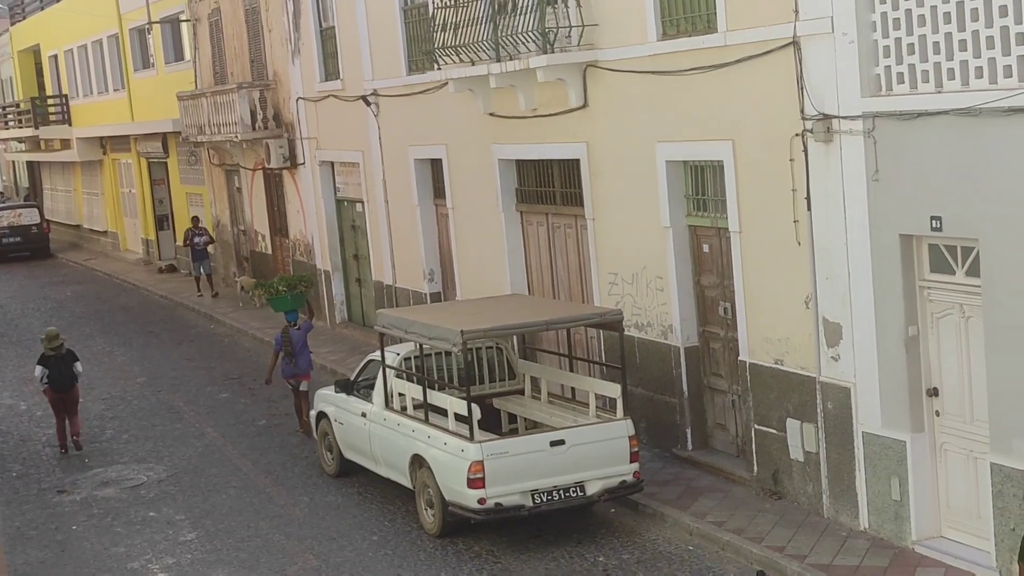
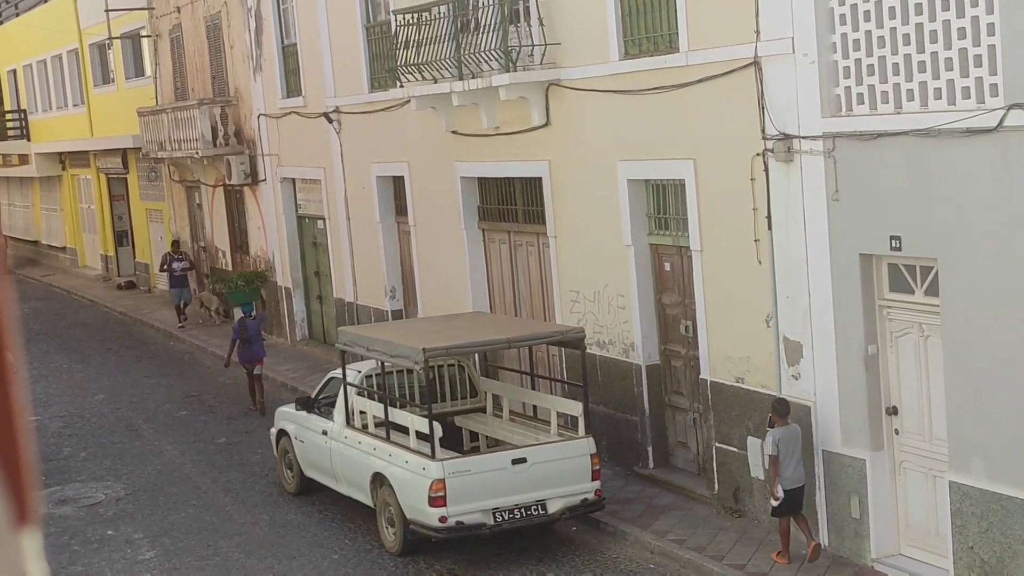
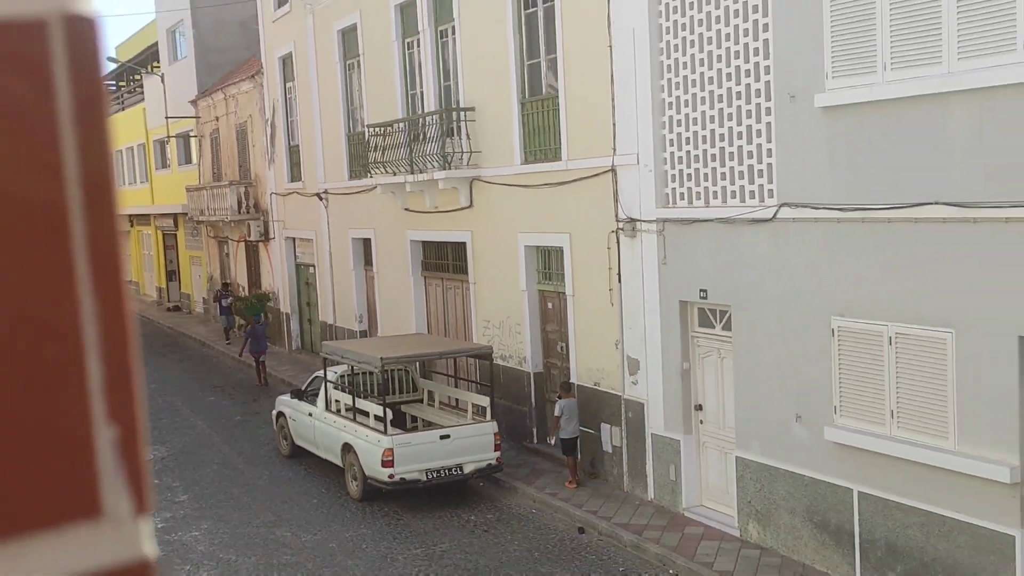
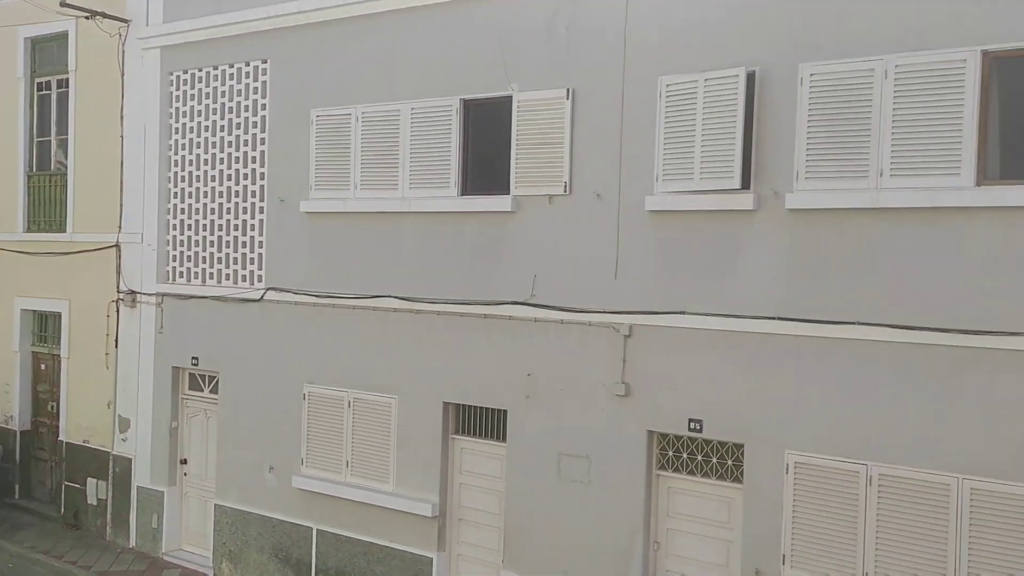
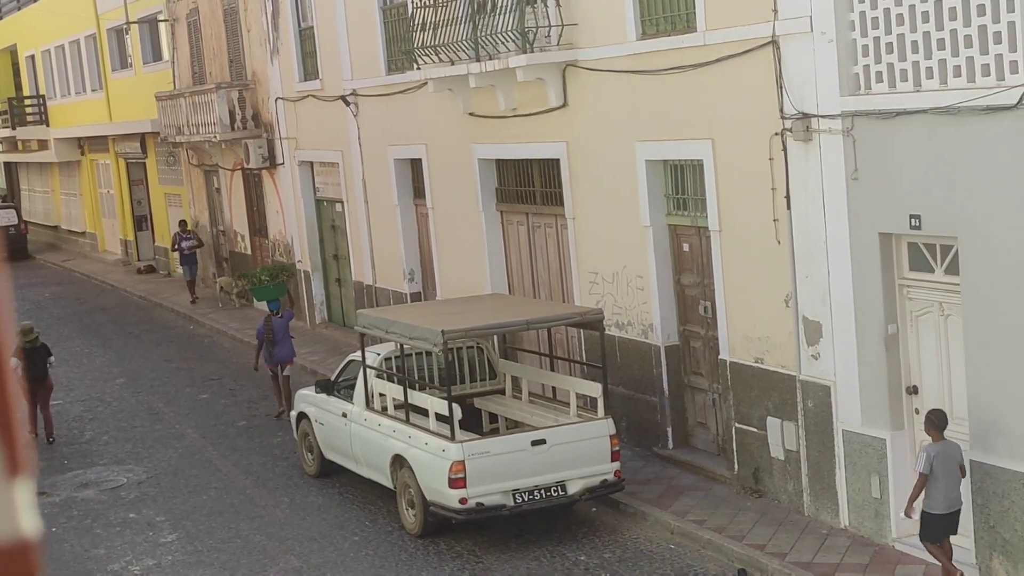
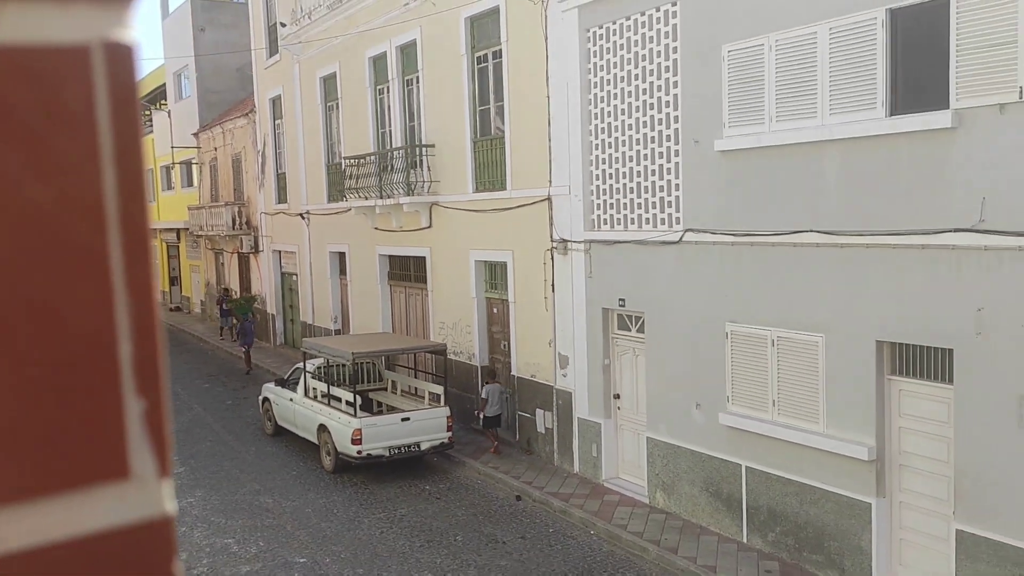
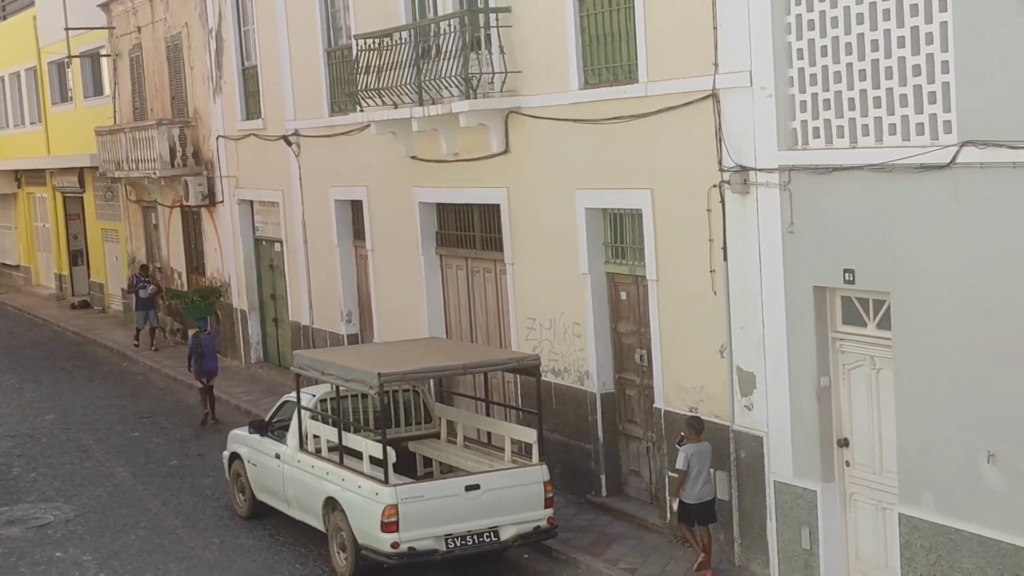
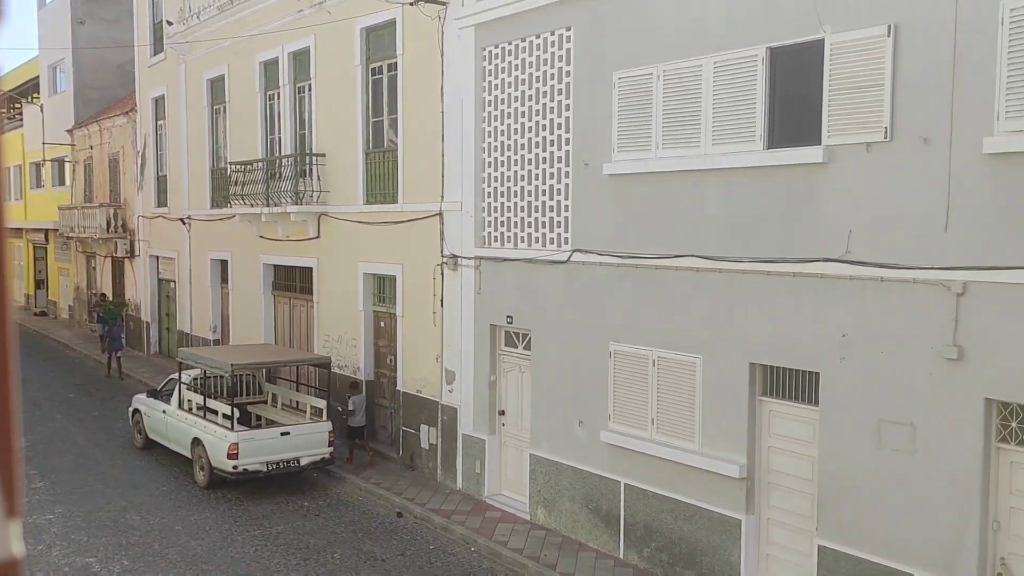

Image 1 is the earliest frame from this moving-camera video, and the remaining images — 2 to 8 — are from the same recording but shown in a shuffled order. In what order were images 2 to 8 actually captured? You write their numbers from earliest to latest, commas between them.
5, 2, 7, 3, 6, 8, 4
